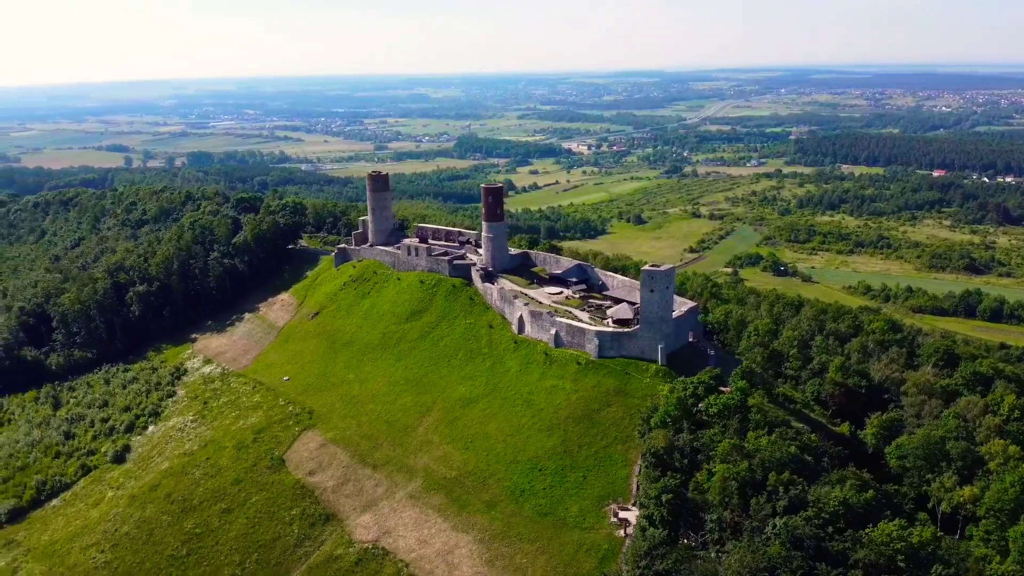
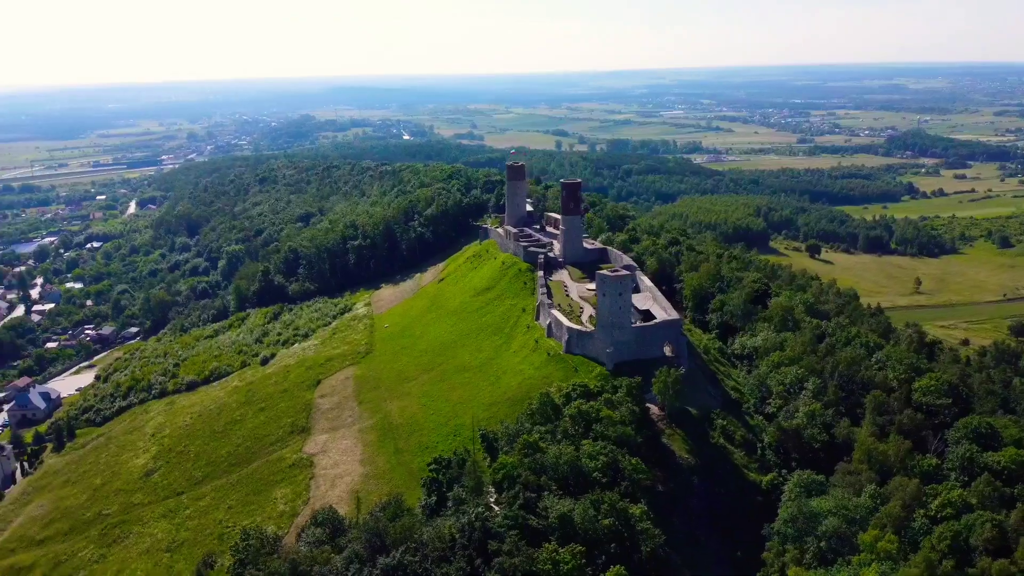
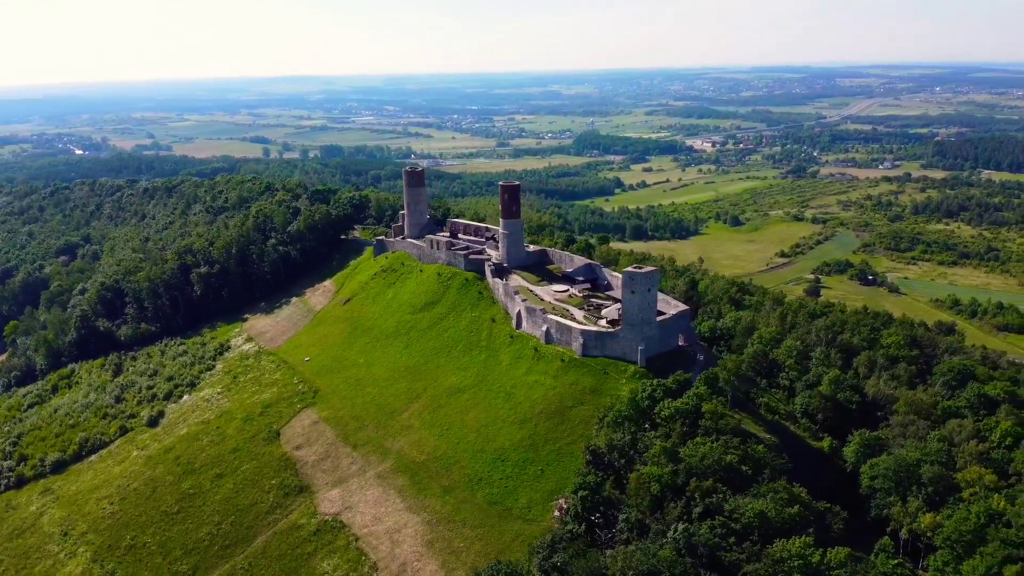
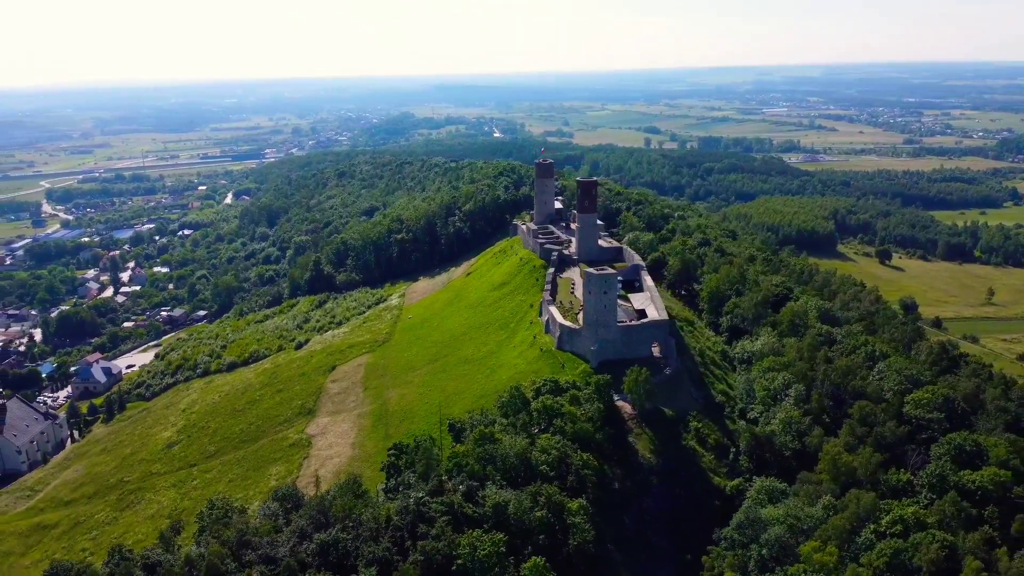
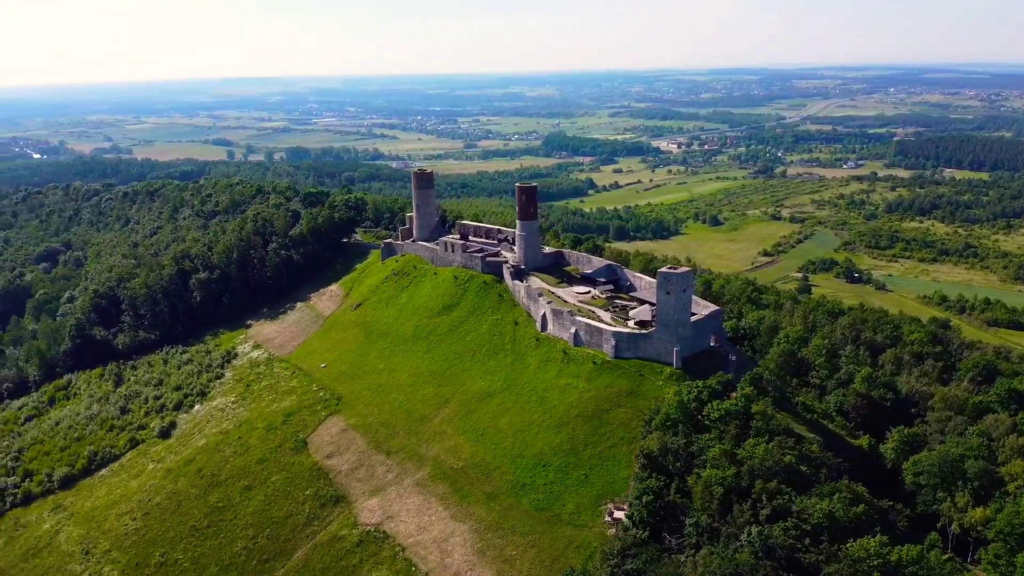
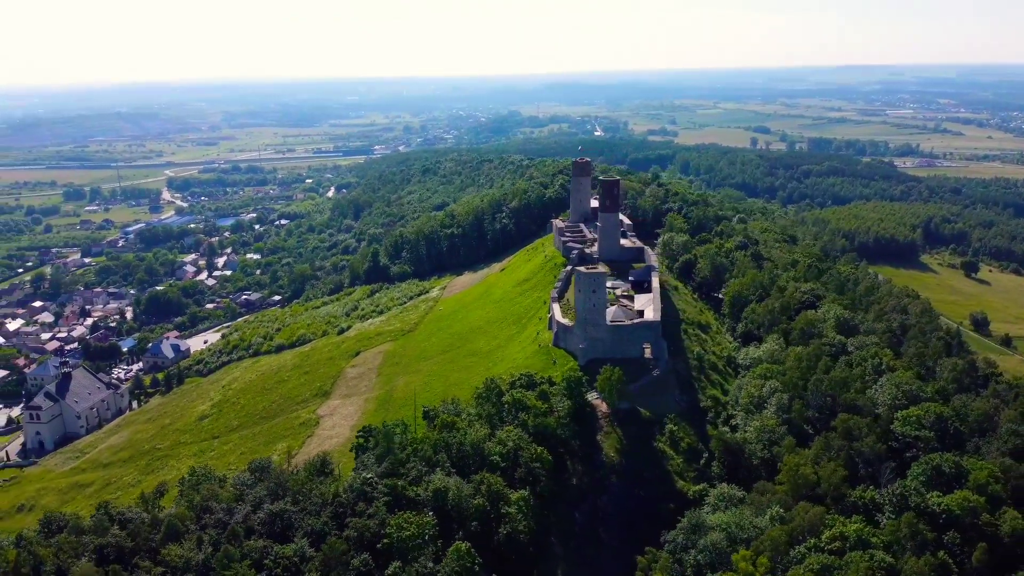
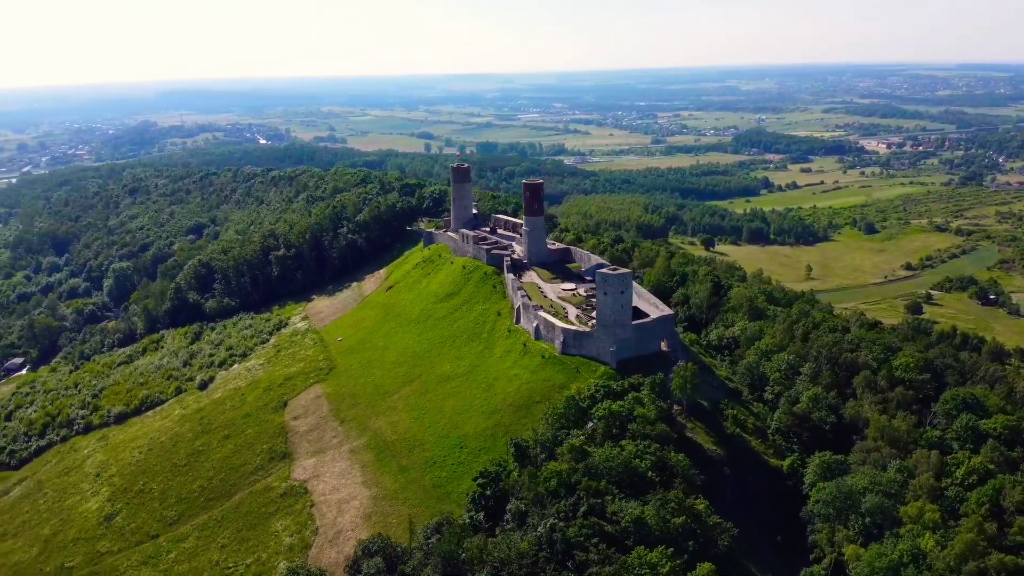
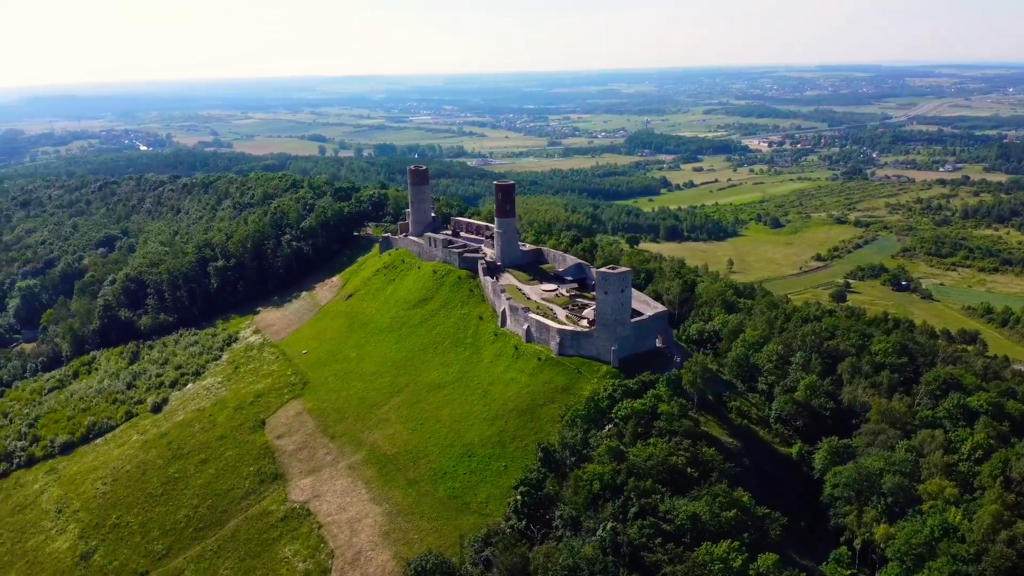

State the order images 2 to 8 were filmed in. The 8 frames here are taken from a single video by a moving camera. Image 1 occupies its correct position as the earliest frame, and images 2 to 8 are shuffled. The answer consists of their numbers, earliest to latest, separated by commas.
5, 3, 8, 7, 2, 4, 6
